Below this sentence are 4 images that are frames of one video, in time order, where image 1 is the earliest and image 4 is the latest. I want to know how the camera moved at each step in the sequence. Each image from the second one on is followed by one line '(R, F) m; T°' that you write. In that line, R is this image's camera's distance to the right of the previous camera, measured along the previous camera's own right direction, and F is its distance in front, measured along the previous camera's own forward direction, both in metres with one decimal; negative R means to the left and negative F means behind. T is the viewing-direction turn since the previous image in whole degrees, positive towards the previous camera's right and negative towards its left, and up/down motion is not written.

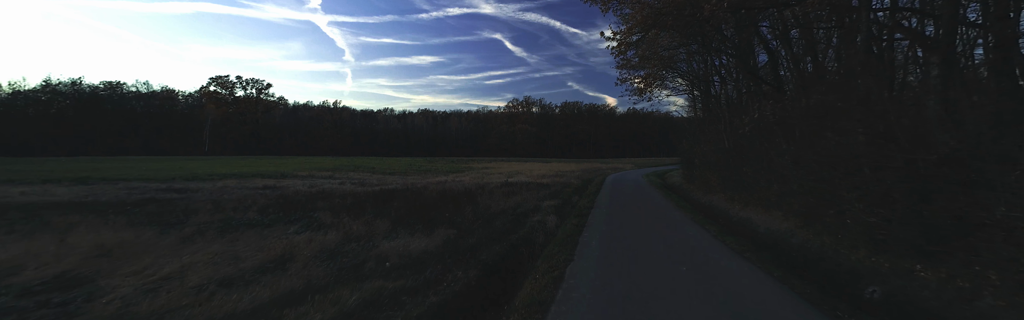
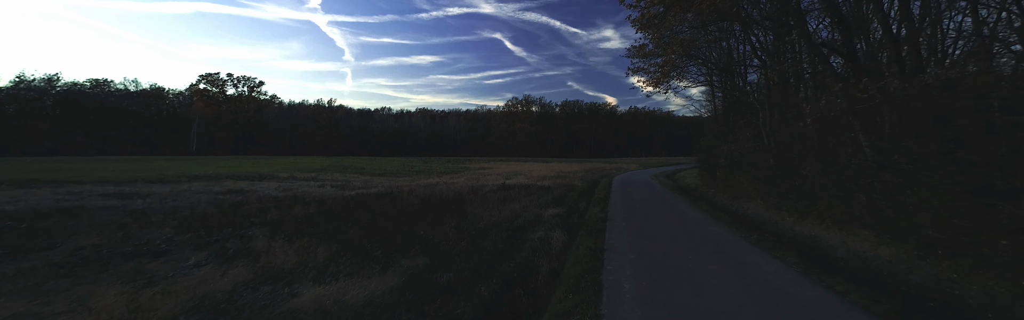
(+0.1, +2.1) m; 0°
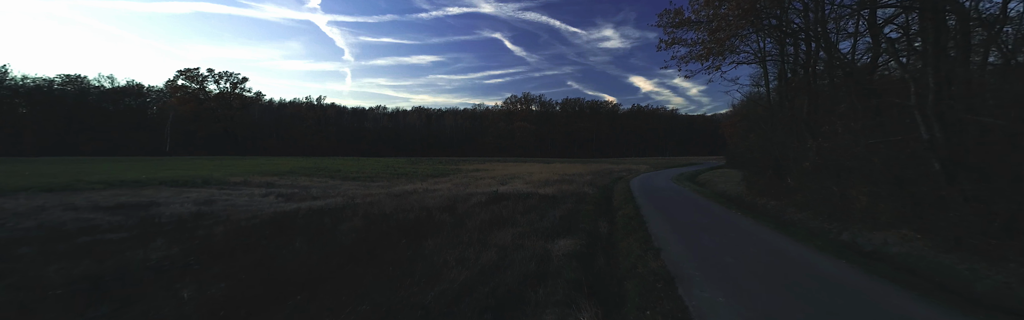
(+0.3, +4.3) m; 0°
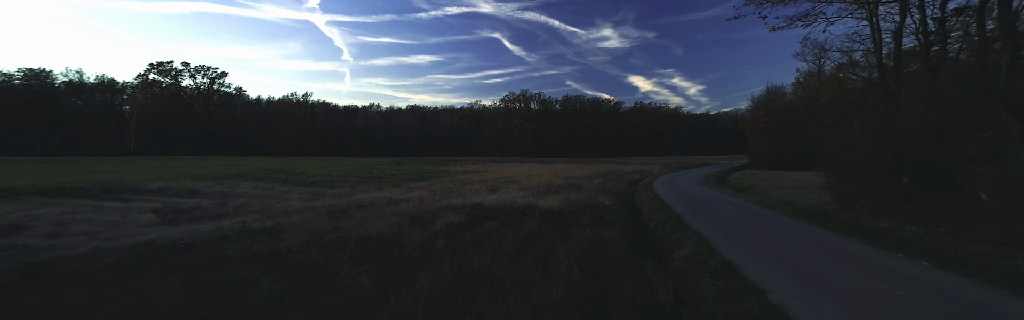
(+0.4, +4.8) m; 0°
